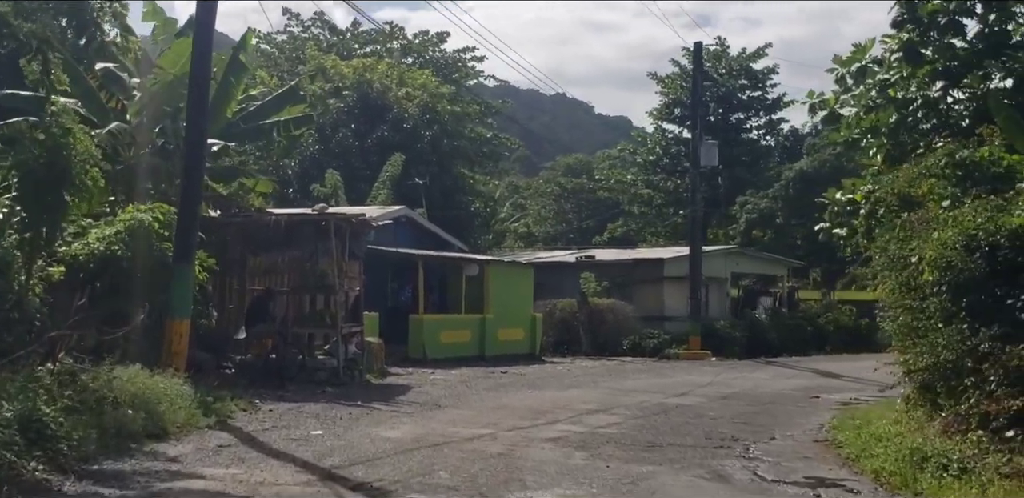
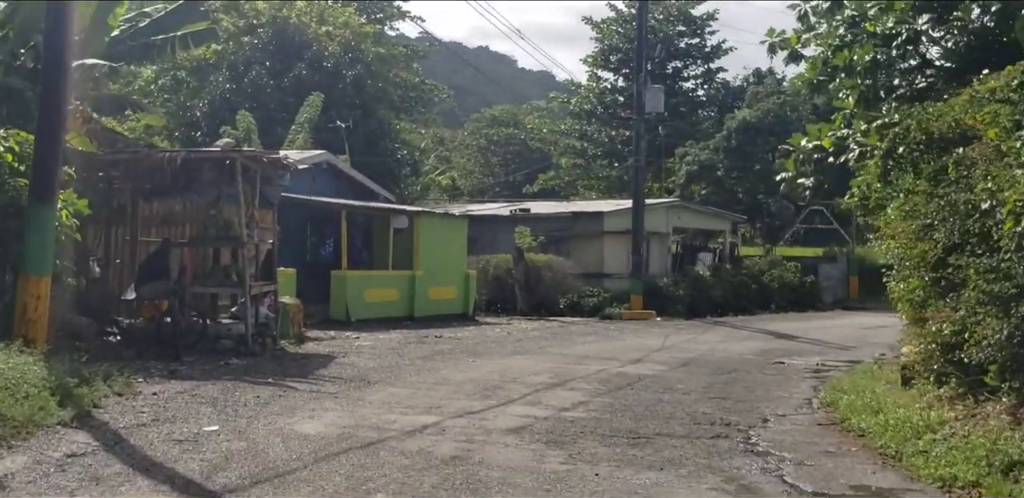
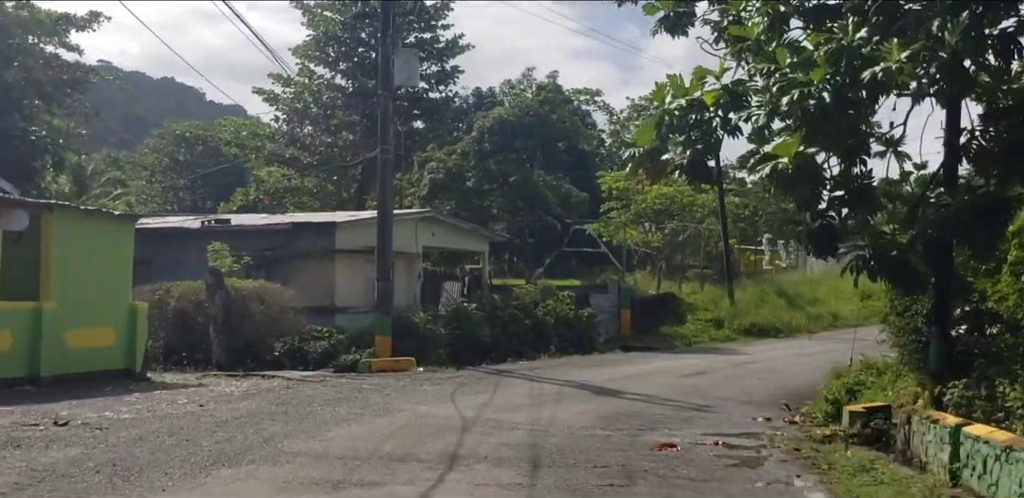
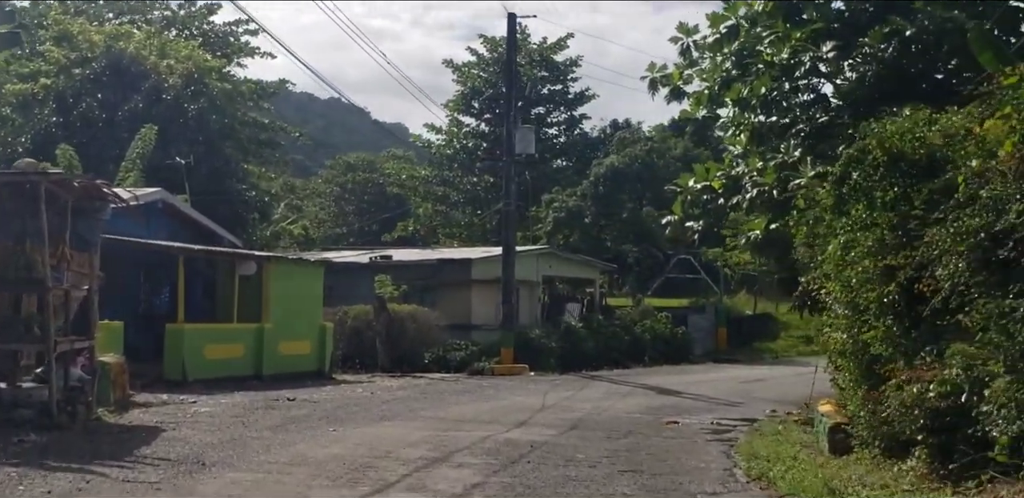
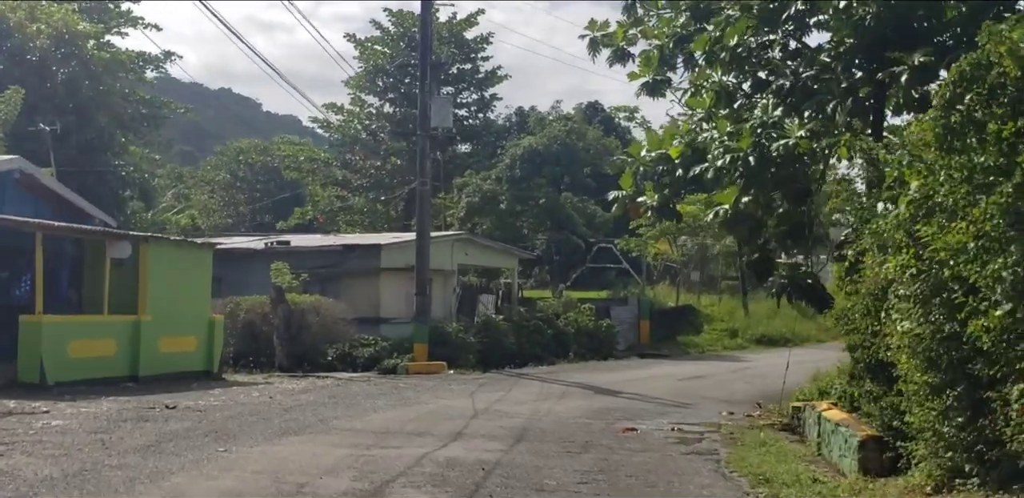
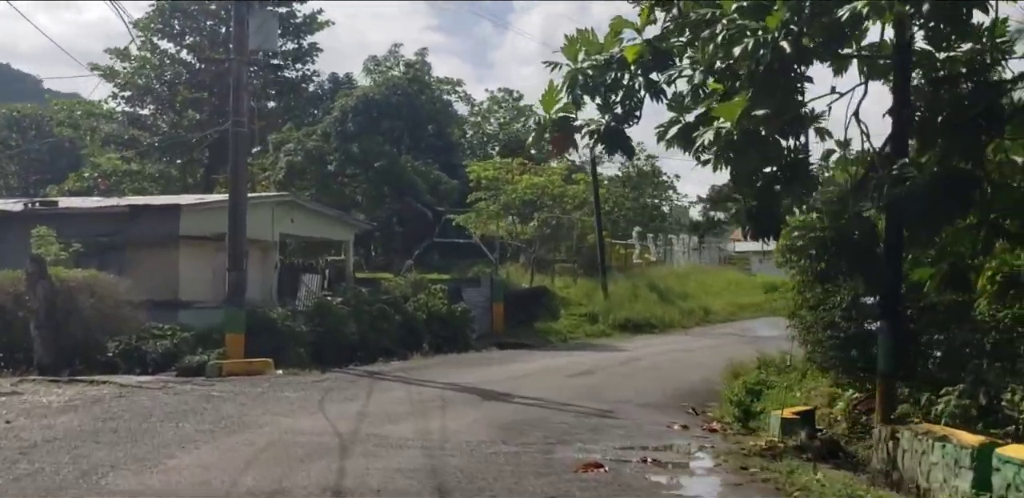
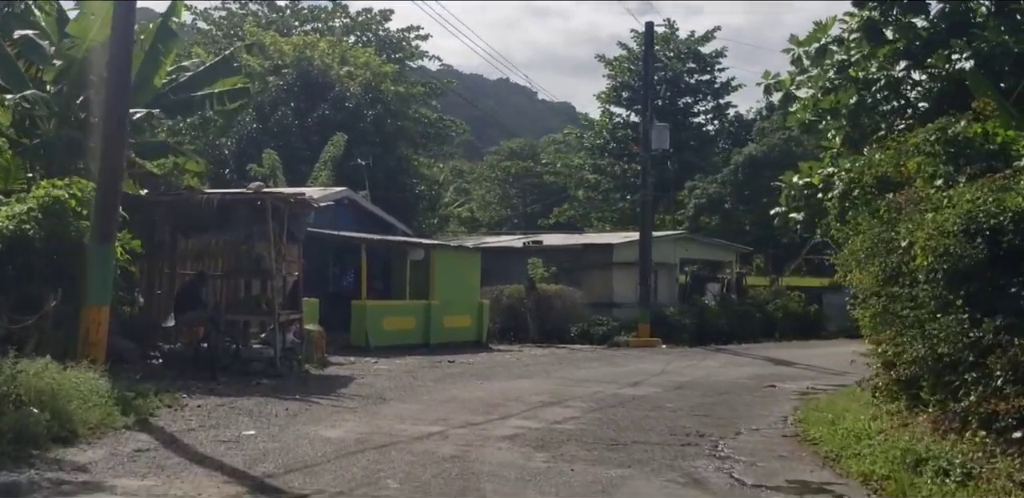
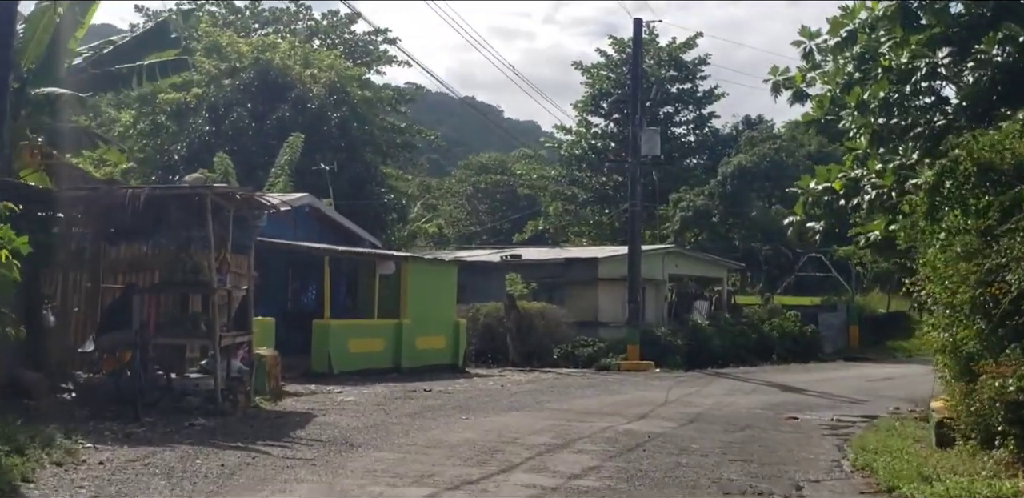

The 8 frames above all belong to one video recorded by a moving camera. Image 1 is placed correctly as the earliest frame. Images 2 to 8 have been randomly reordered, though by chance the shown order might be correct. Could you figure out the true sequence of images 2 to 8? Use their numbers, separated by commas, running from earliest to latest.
7, 2, 8, 4, 5, 3, 6
